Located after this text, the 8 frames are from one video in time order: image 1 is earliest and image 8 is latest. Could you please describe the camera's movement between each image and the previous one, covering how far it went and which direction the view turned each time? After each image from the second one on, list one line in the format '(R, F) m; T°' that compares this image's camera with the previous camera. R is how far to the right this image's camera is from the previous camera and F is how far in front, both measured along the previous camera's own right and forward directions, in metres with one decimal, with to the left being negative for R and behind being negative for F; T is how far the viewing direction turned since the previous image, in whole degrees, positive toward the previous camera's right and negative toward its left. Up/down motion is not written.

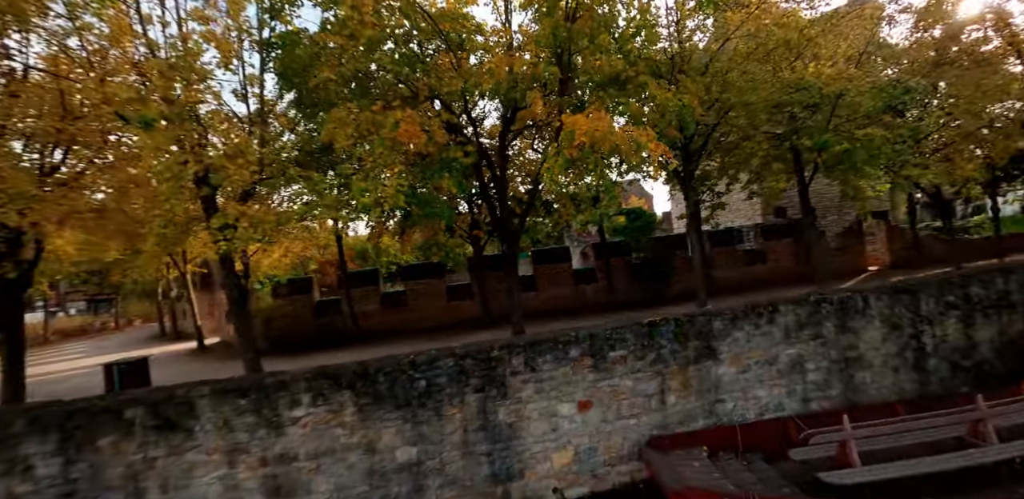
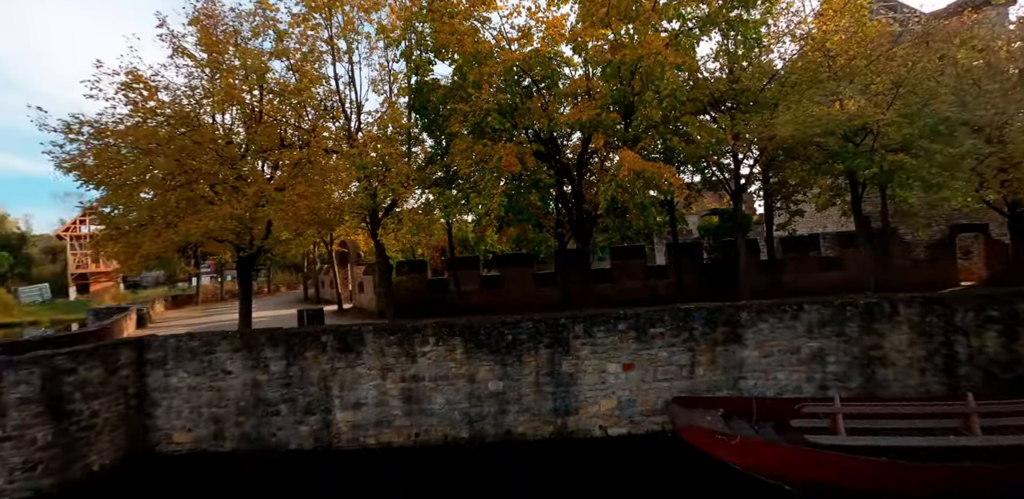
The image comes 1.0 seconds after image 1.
(+0.5, -2.1) m; -12°
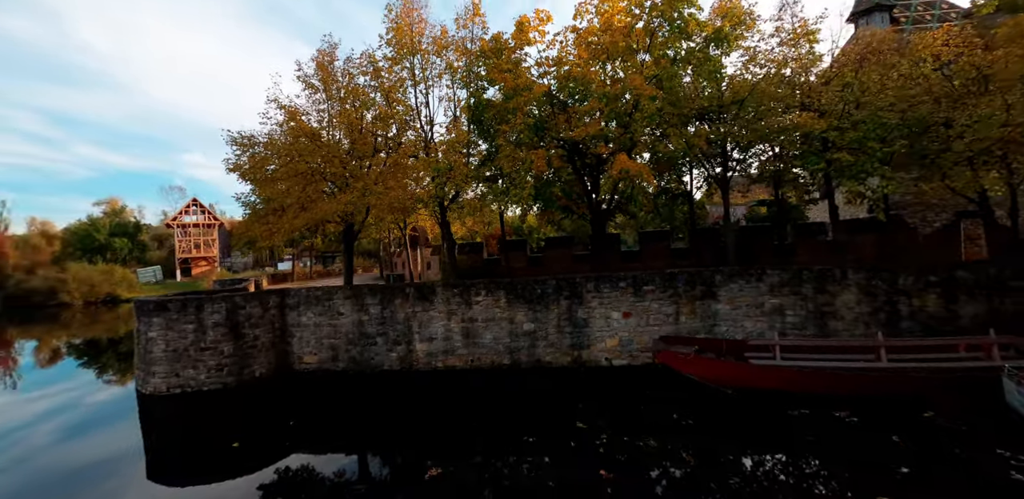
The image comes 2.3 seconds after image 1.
(+0.7, -2.9) m; -8°
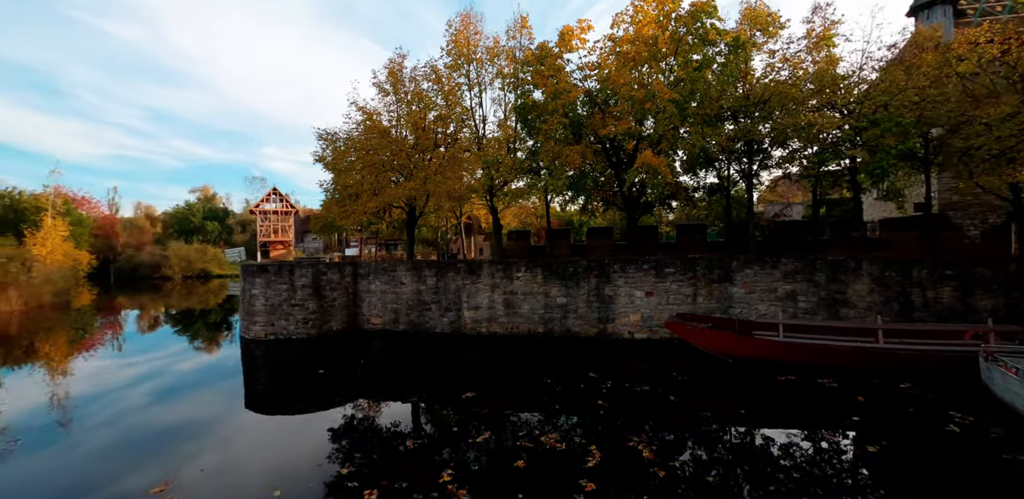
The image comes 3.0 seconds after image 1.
(+0.6, -1.6) m; -7°
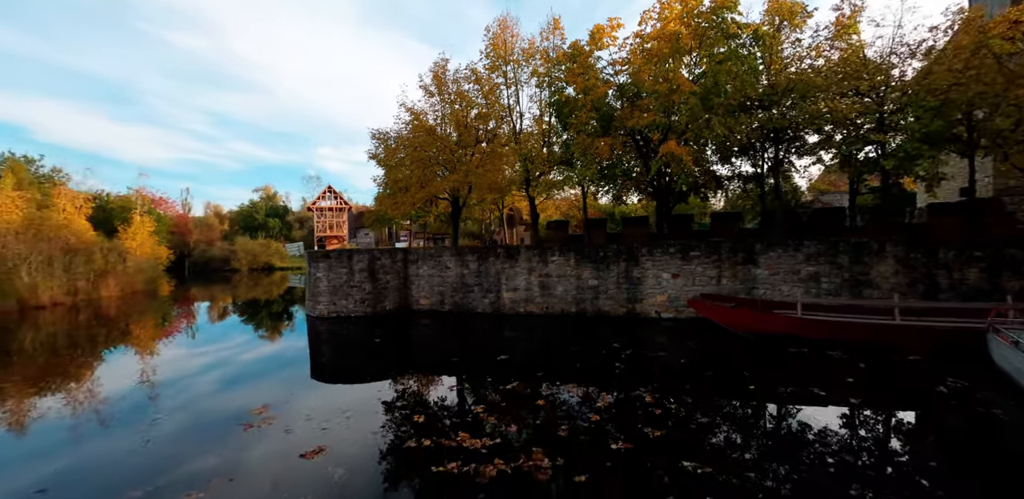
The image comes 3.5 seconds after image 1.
(+0.3, -1.1) m; -6°
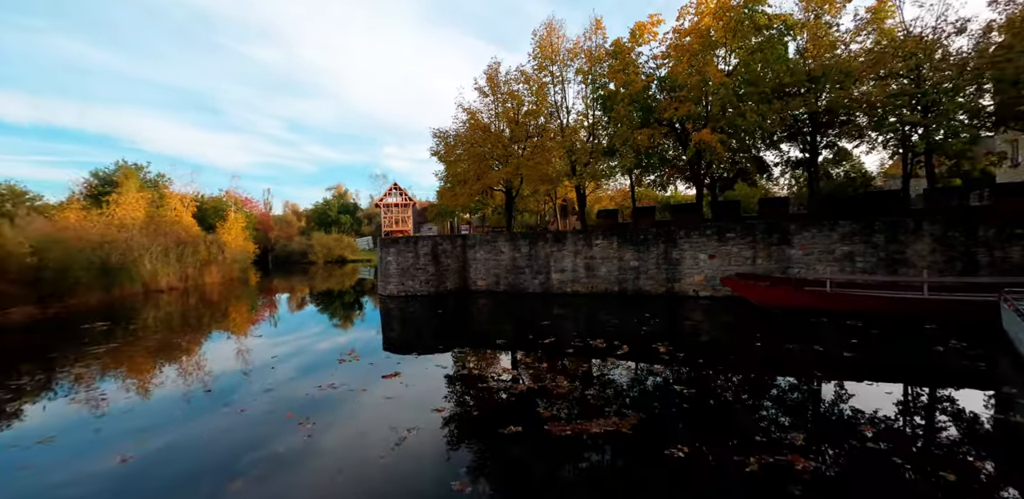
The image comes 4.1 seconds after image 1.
(+0.4, -1.4) m; -8°
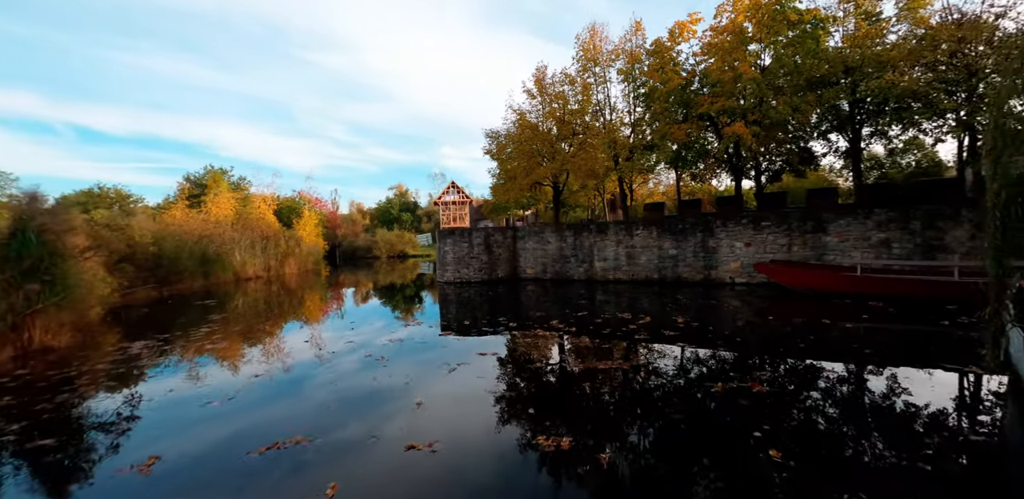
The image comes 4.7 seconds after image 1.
(+0.4, -1.4) m; -7°
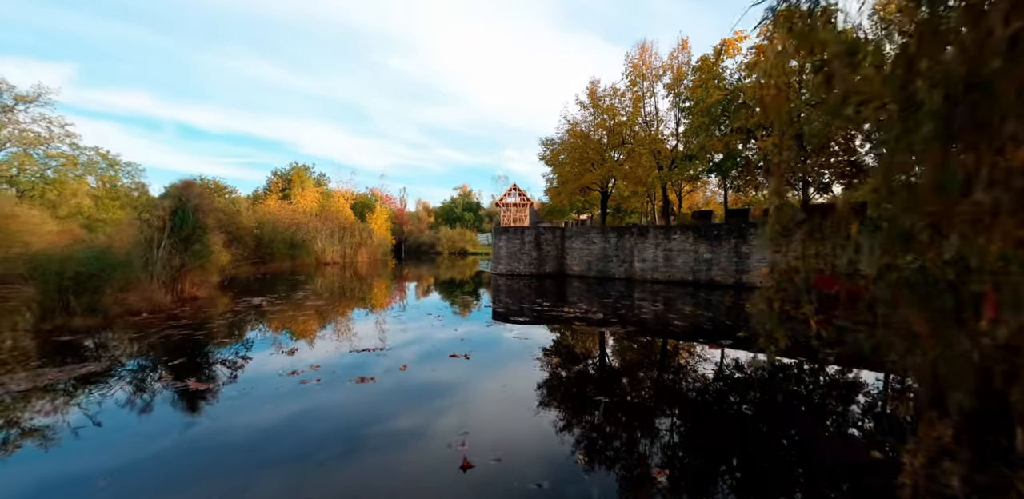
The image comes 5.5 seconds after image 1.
(+0.6, -1.9) m; -8°
